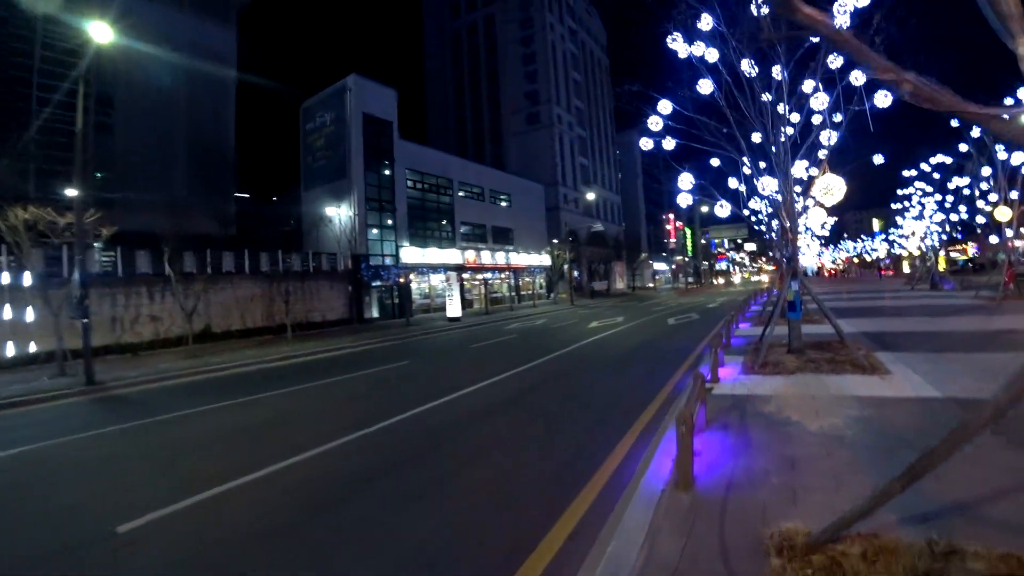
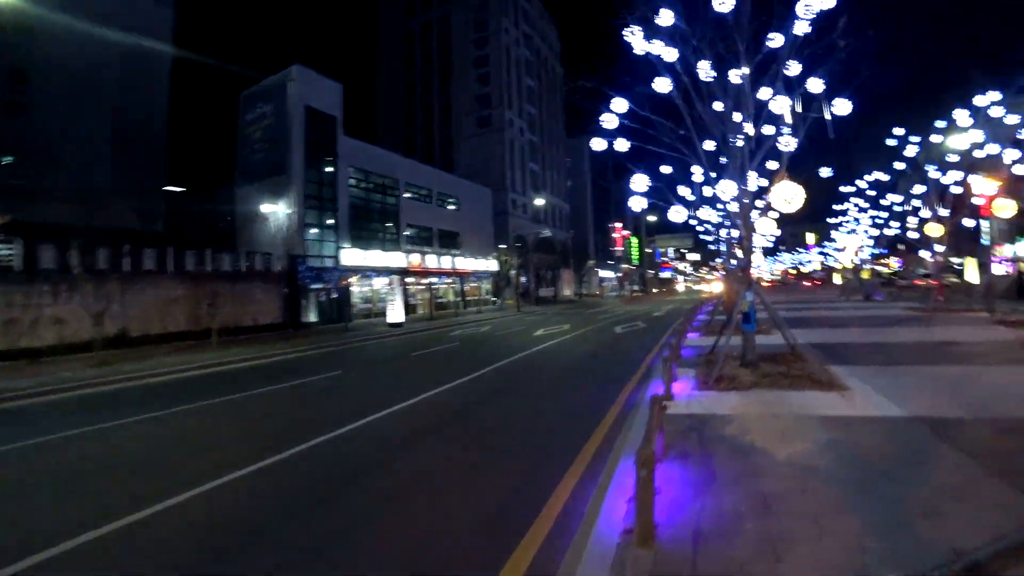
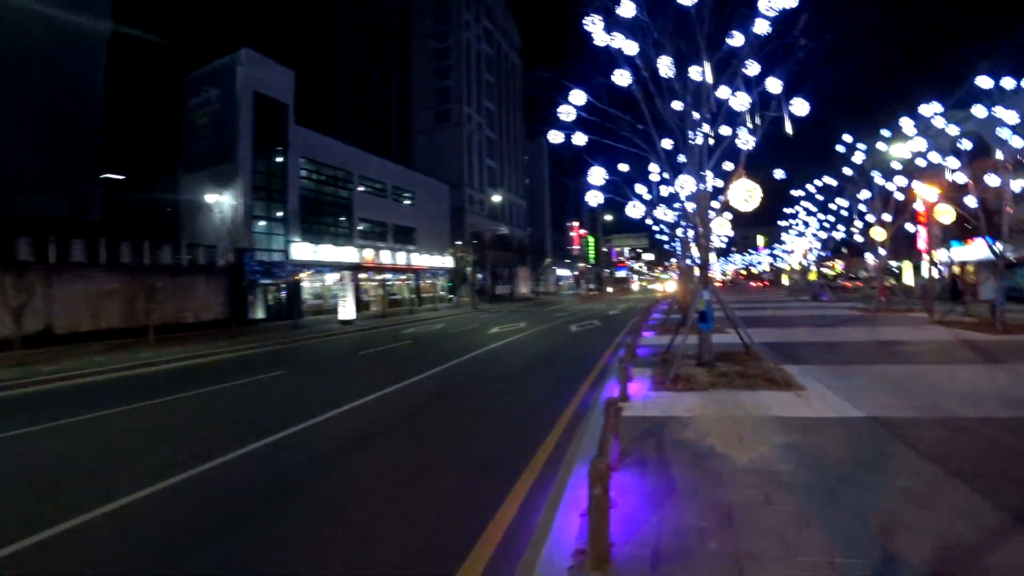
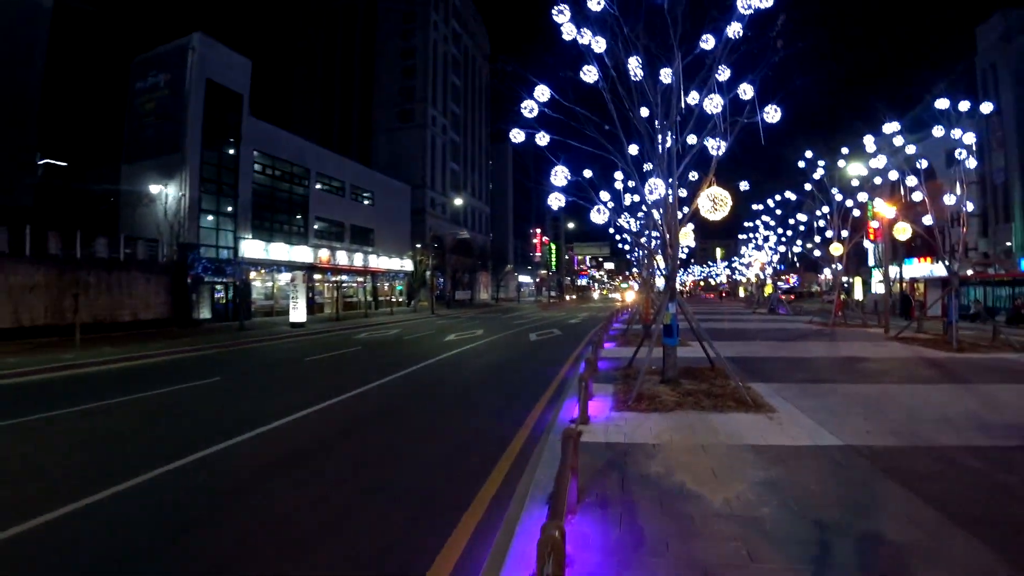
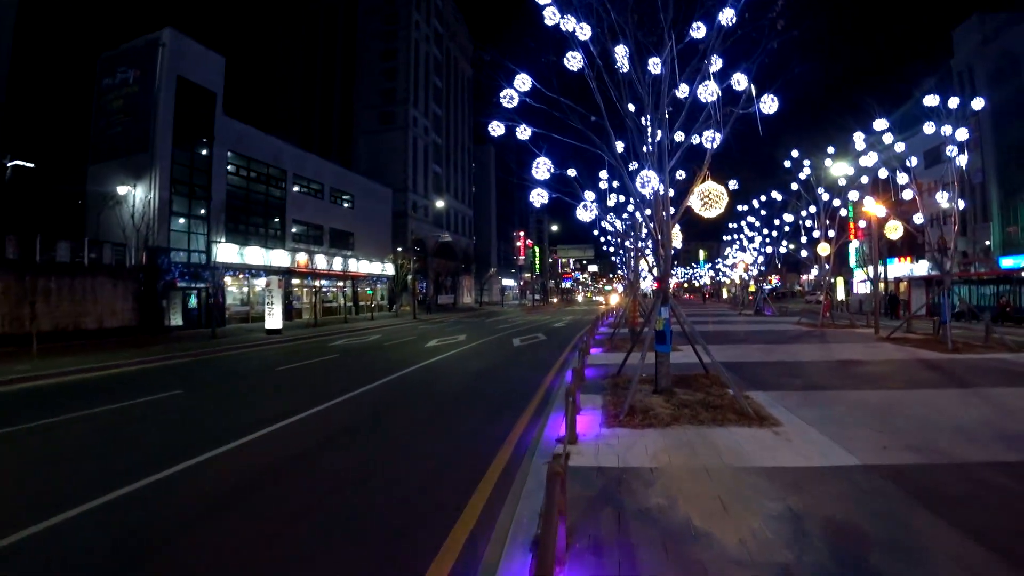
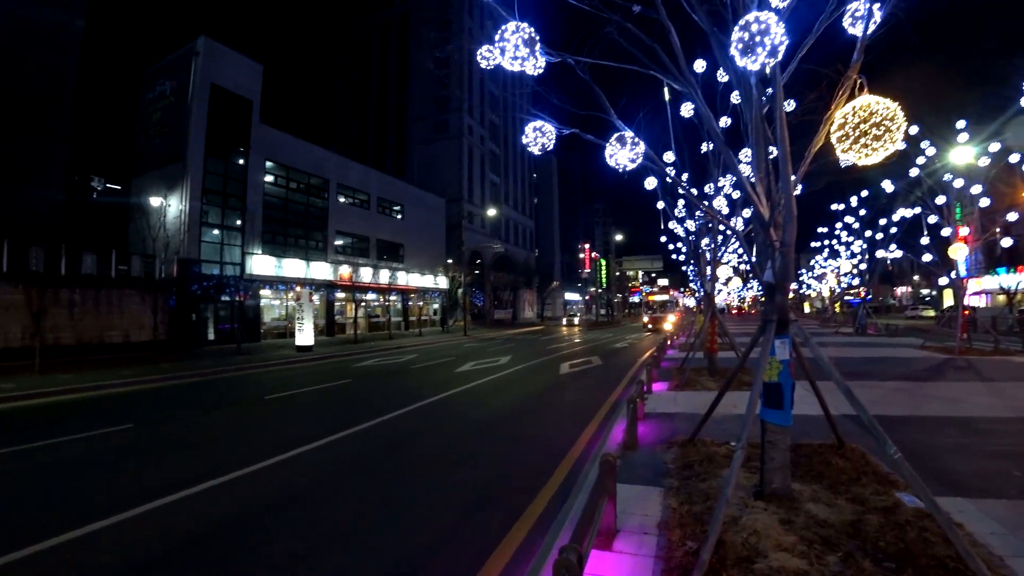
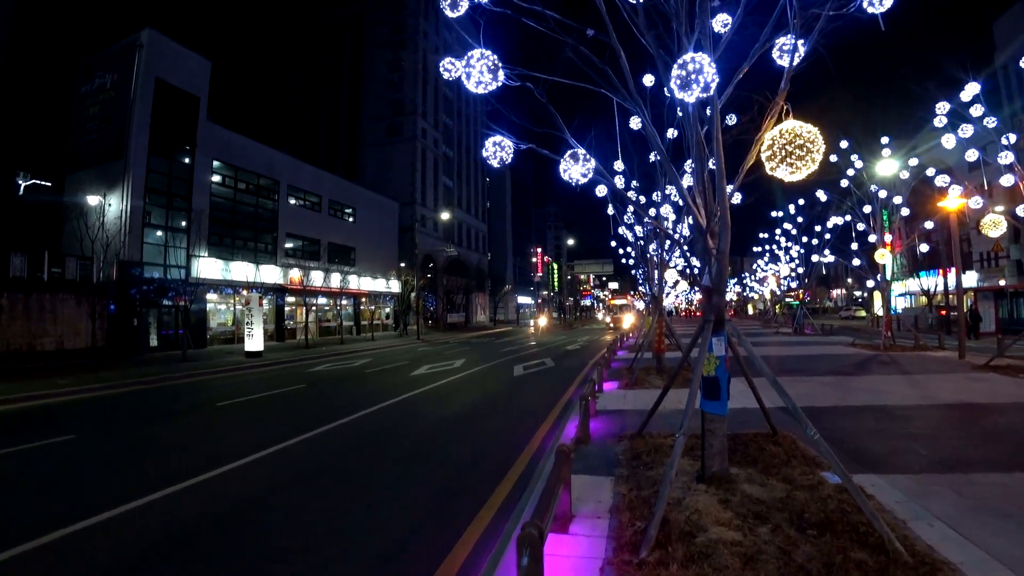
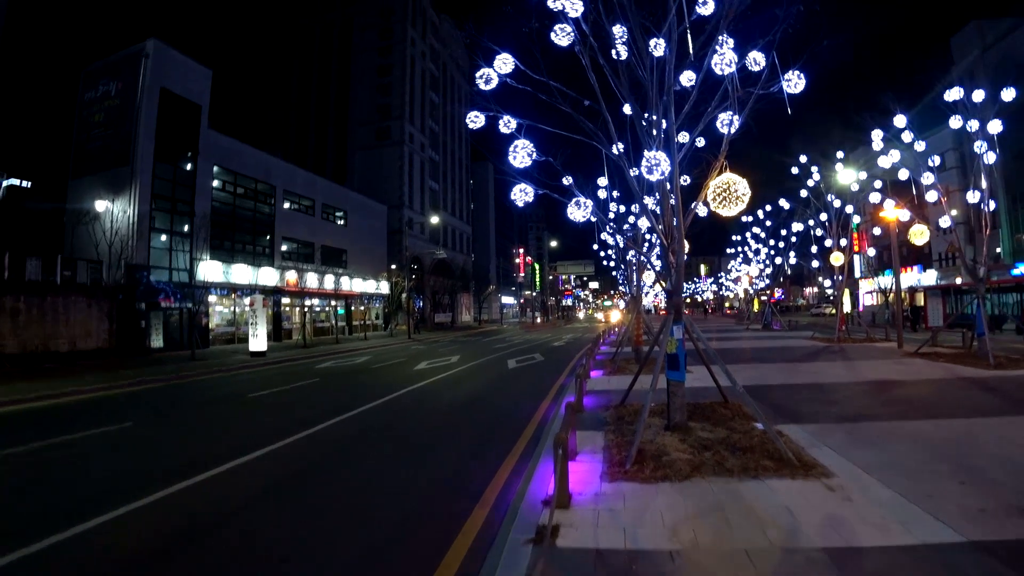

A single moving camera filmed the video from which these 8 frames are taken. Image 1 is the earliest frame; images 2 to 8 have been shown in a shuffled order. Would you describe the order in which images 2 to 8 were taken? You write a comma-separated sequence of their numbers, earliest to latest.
2, 3, 4, 5, 8, 7, 6
